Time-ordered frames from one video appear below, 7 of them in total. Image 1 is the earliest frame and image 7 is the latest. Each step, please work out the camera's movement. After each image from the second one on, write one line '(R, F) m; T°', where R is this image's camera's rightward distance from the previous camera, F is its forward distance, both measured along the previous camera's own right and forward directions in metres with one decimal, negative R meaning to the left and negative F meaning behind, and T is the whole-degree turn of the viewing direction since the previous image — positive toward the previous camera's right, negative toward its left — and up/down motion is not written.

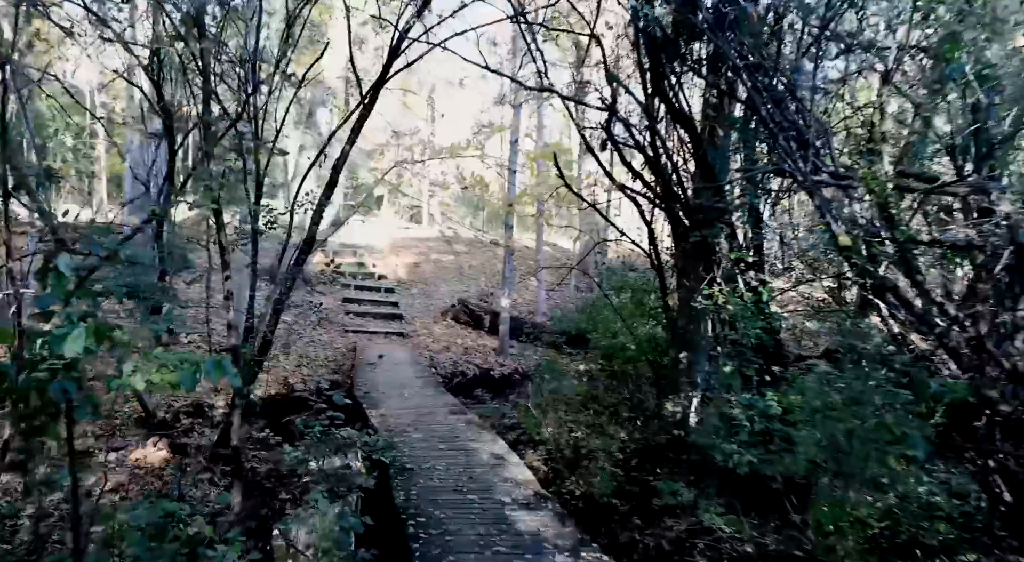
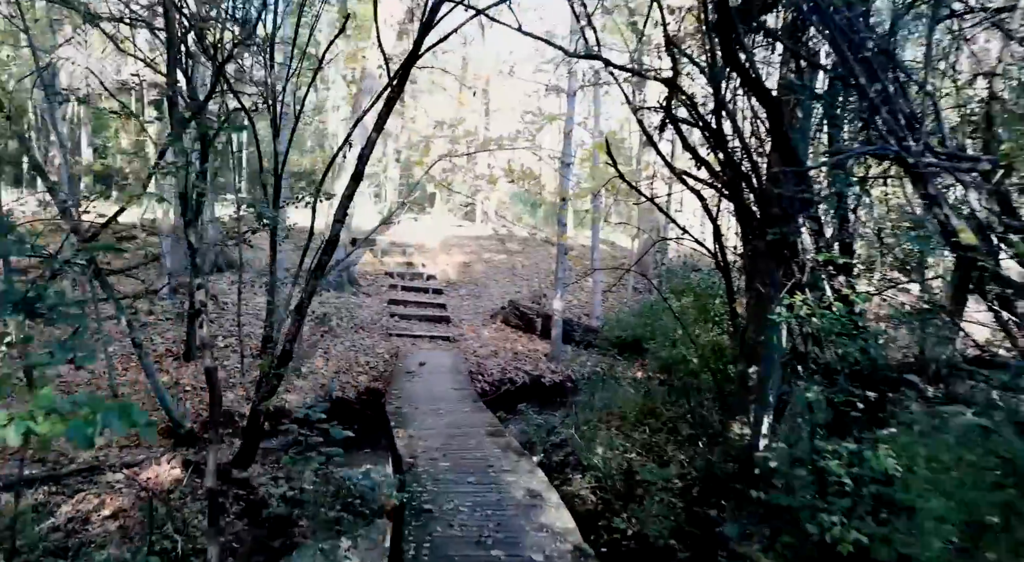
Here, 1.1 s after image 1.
(+0.1, +0.5) m; -5°
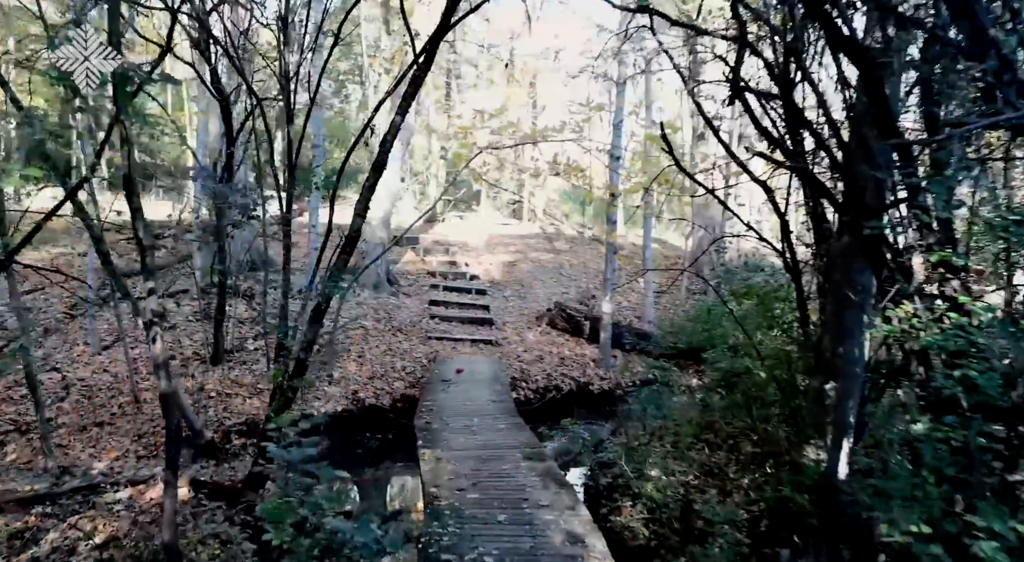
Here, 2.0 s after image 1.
(+0.1, +0.5) m; -4°
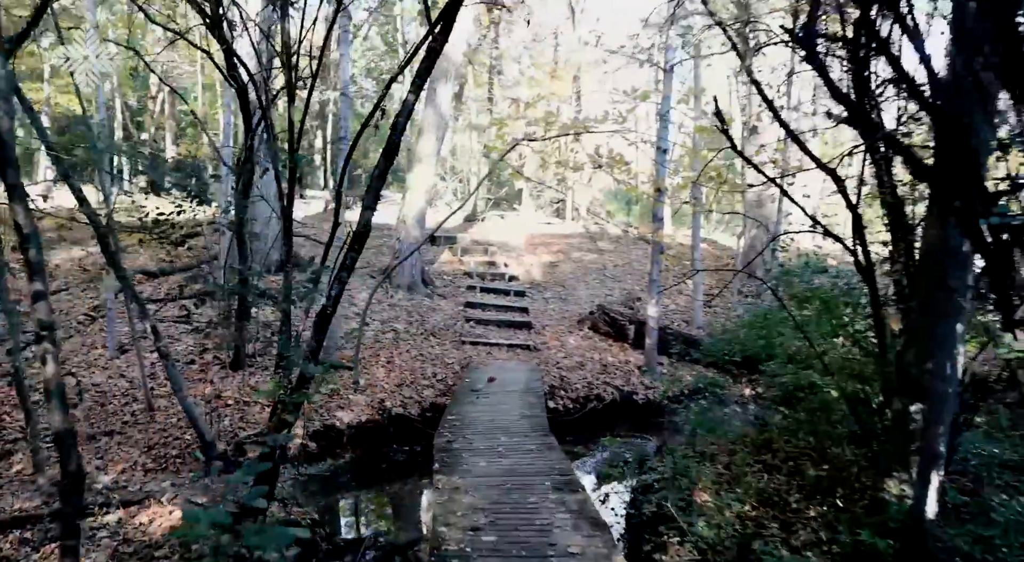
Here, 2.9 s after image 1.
(+0.1, +0.5) m; -4°
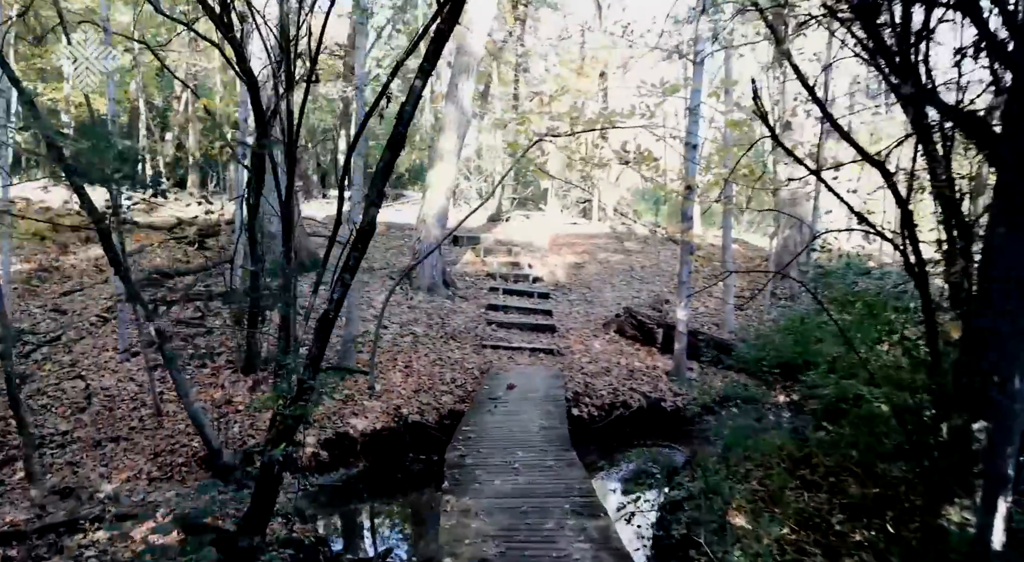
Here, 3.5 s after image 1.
(0.0, +0.3) m; -2°
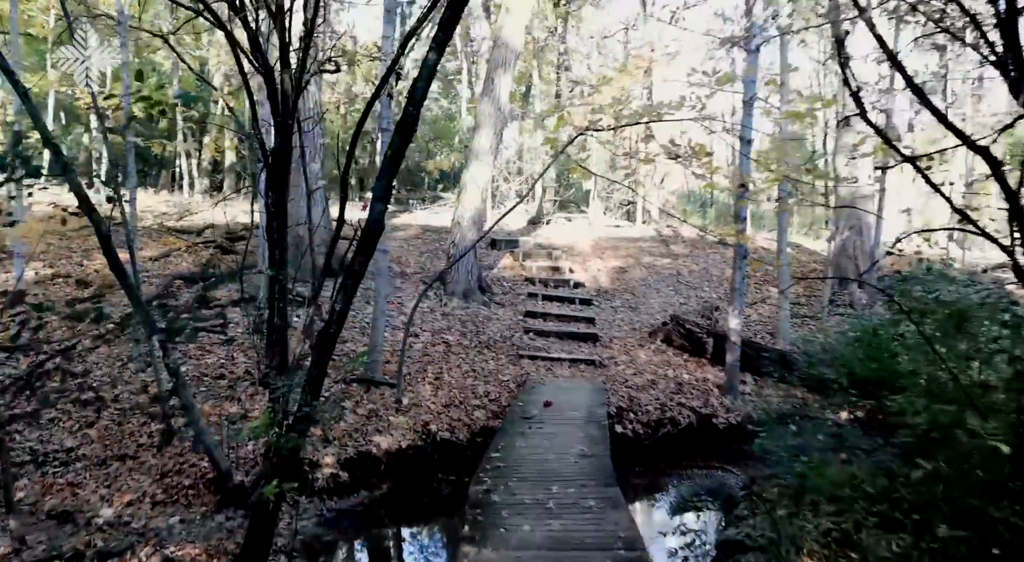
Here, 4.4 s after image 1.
(0.0, +0.5) m; -4°
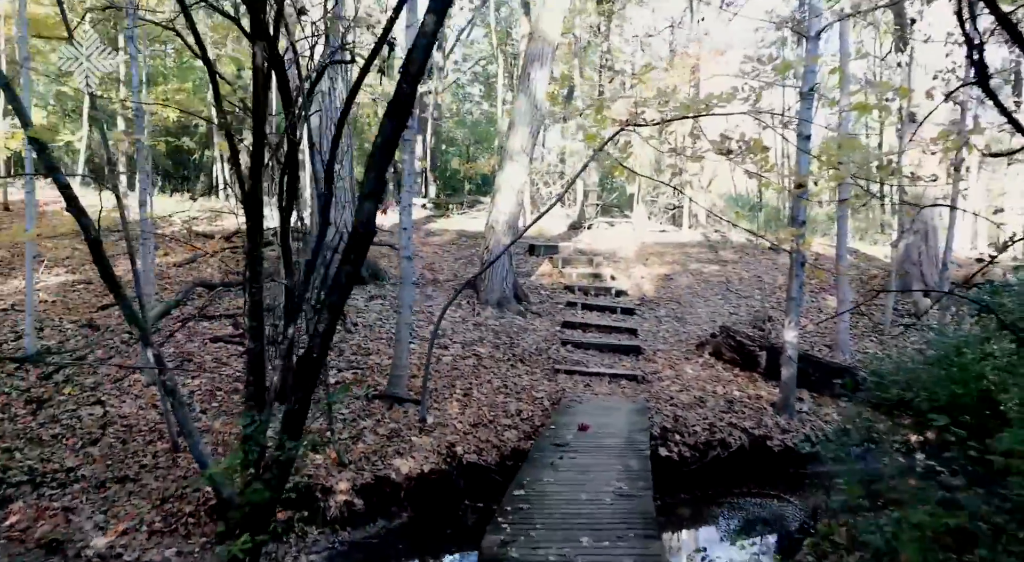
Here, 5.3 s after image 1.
(+0.1, +0.4) m; -4°
